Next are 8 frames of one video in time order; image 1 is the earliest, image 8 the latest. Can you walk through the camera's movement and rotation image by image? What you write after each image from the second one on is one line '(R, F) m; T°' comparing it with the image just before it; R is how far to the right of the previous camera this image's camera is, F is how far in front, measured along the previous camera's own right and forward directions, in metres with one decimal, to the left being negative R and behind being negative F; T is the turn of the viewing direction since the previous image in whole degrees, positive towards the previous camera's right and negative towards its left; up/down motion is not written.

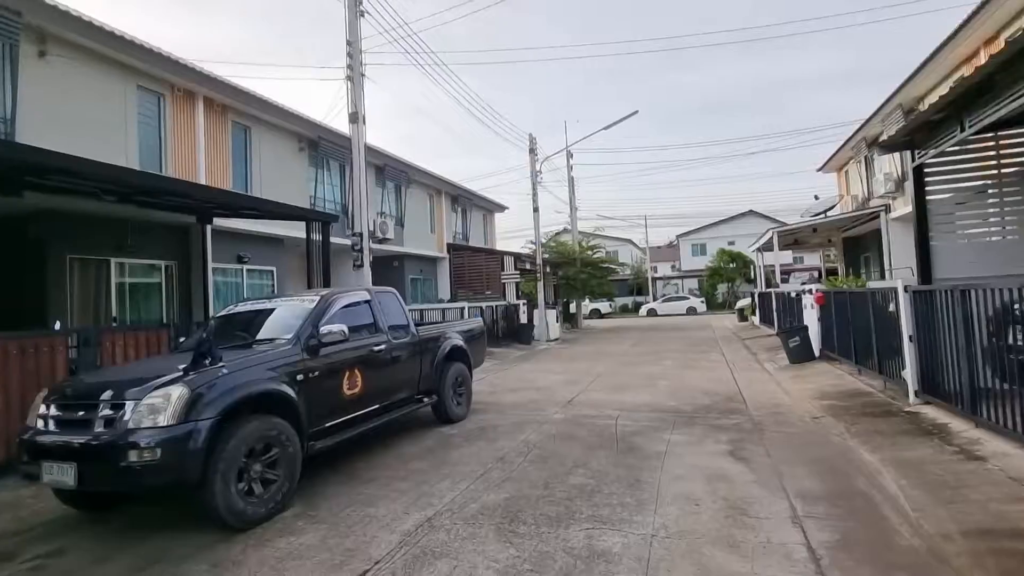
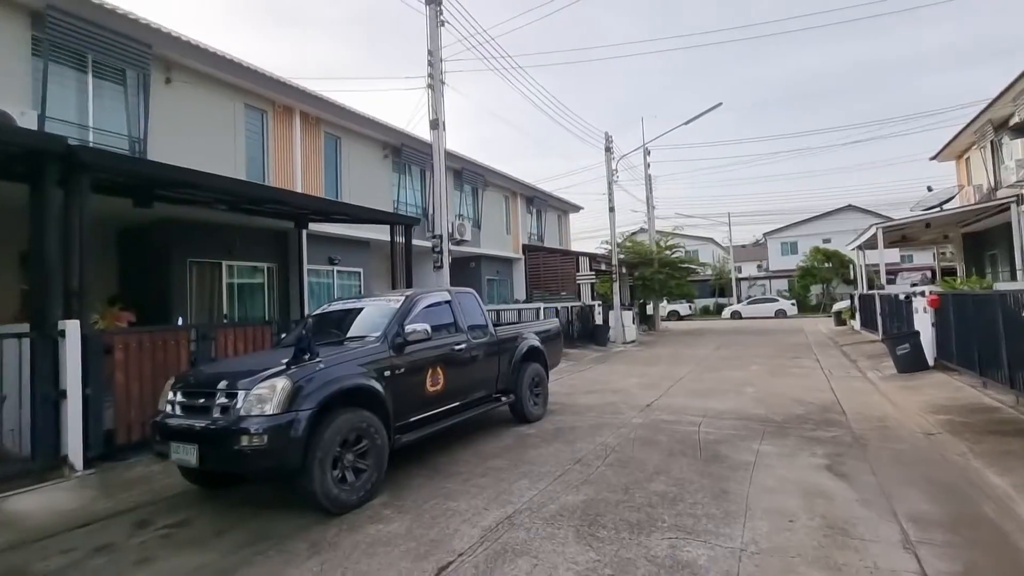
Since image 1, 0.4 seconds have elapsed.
(-0.1, 0.0) m; -8°
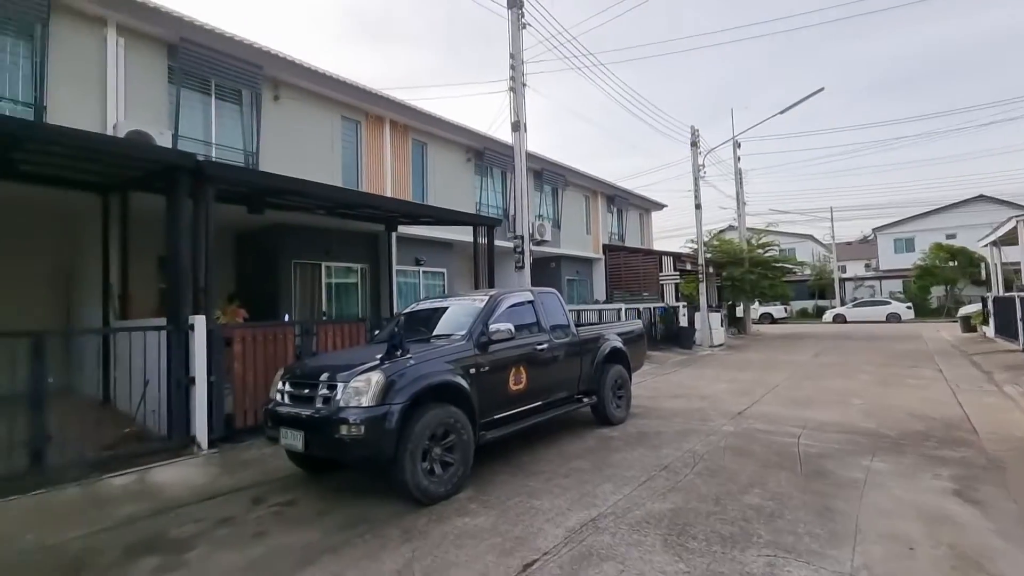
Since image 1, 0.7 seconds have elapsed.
(-0.1, 0.0) m; -9°
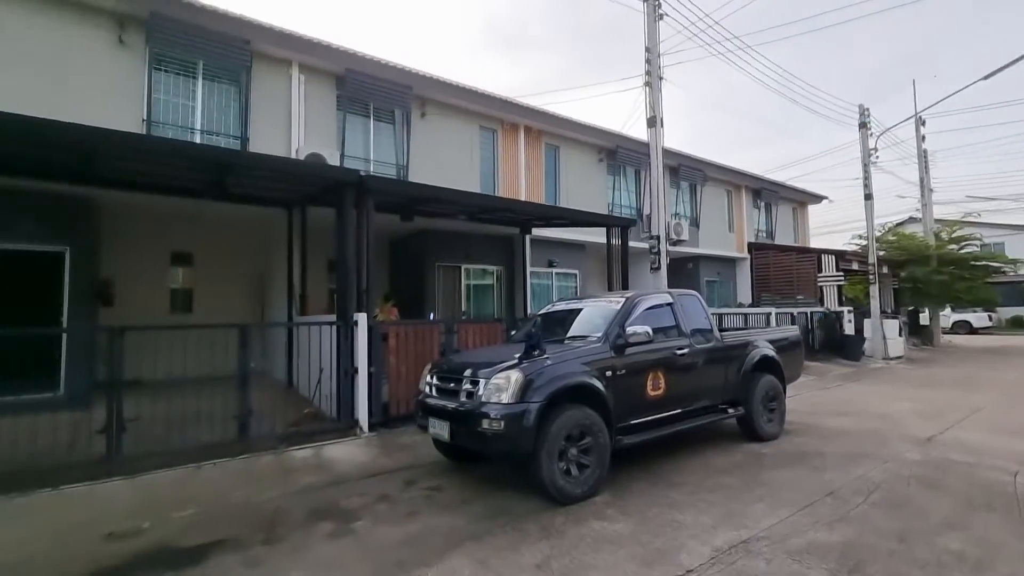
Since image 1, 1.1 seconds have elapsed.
(-0.1, 0.0) m; -15°
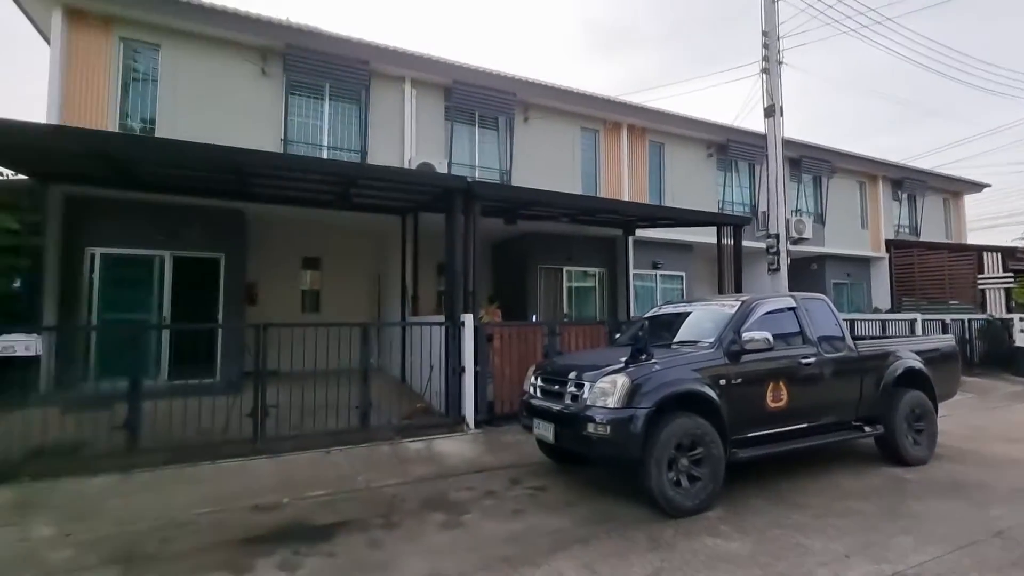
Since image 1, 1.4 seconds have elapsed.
(-0.1, 0.0) m; -11°
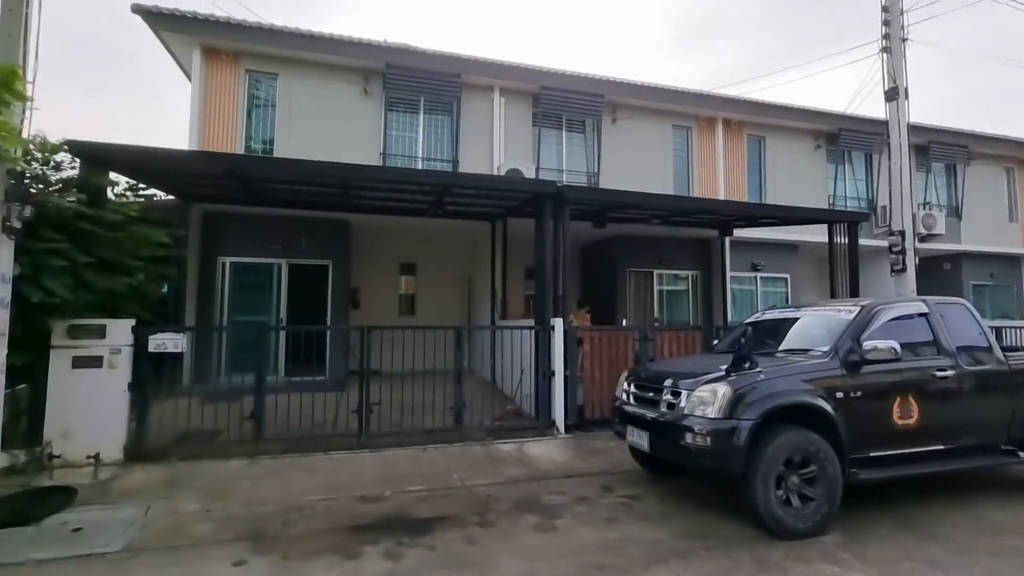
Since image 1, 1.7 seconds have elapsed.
(-0.1, 0.0) m; -10°
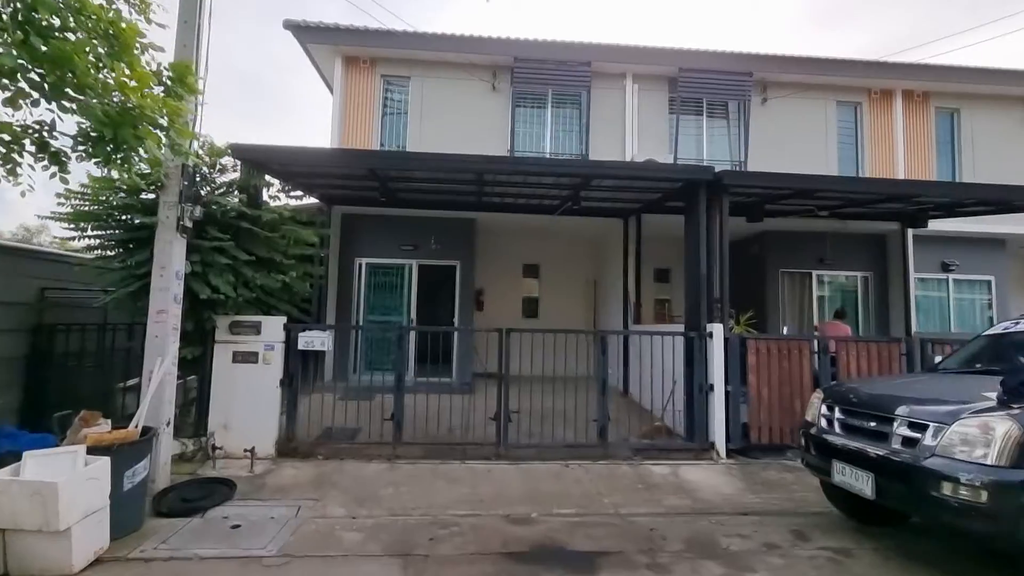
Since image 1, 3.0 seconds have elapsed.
(-0.5, +0.6) m; -12°
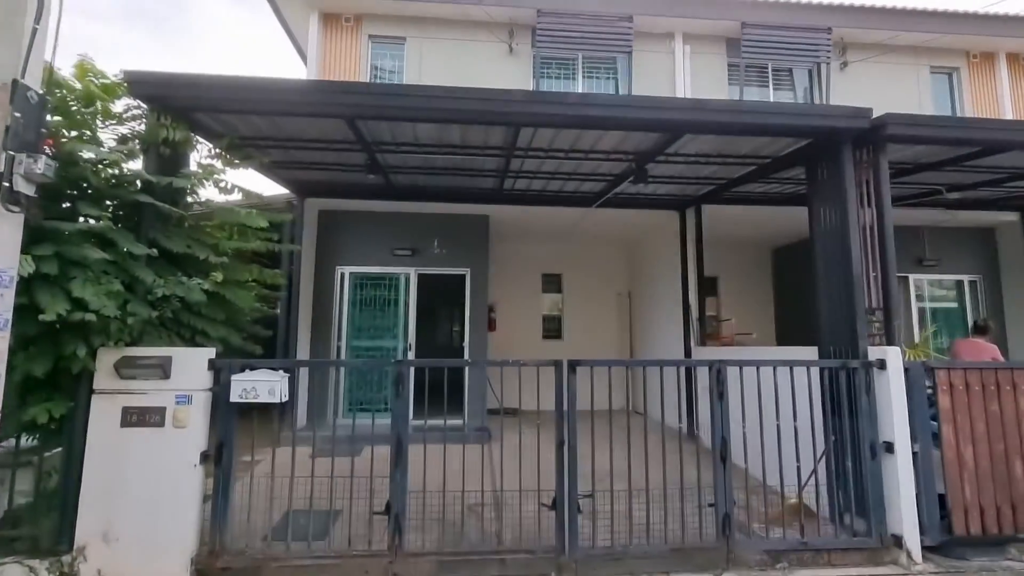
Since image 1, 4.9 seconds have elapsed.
(-0.5, +2.1) m; +1°
